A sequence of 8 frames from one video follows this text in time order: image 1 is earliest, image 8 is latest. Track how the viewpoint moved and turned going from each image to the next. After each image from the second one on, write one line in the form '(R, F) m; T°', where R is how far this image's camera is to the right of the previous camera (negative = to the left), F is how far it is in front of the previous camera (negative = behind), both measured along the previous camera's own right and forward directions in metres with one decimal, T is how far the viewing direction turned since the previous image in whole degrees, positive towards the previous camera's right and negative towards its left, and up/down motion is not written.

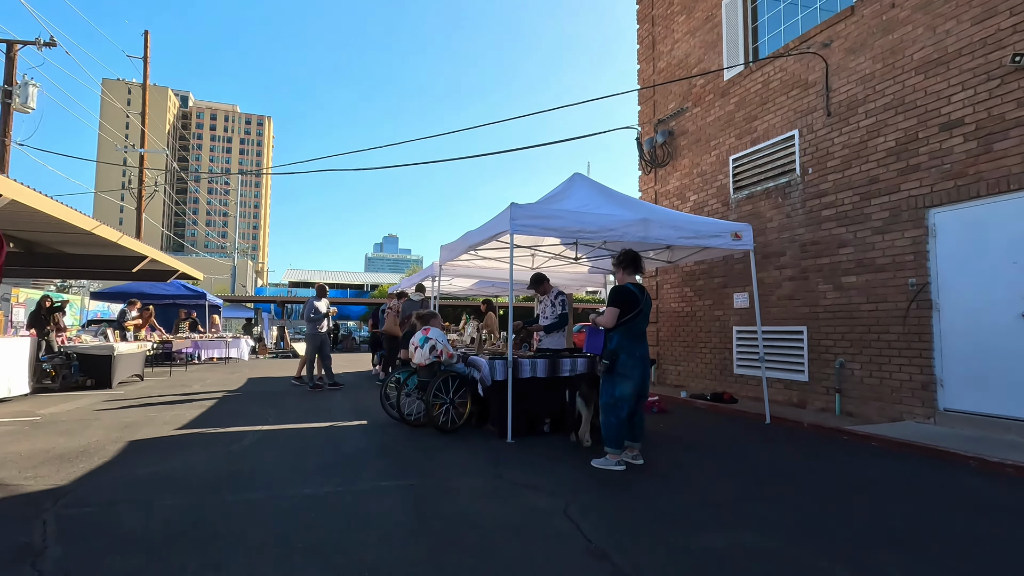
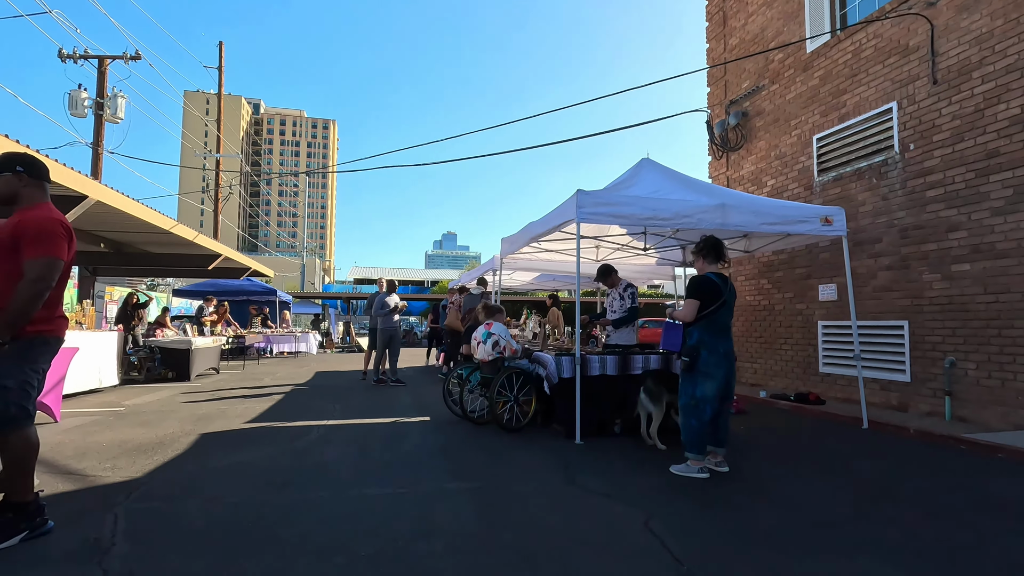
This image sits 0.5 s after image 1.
(-0.1, +0.3) m; -6°
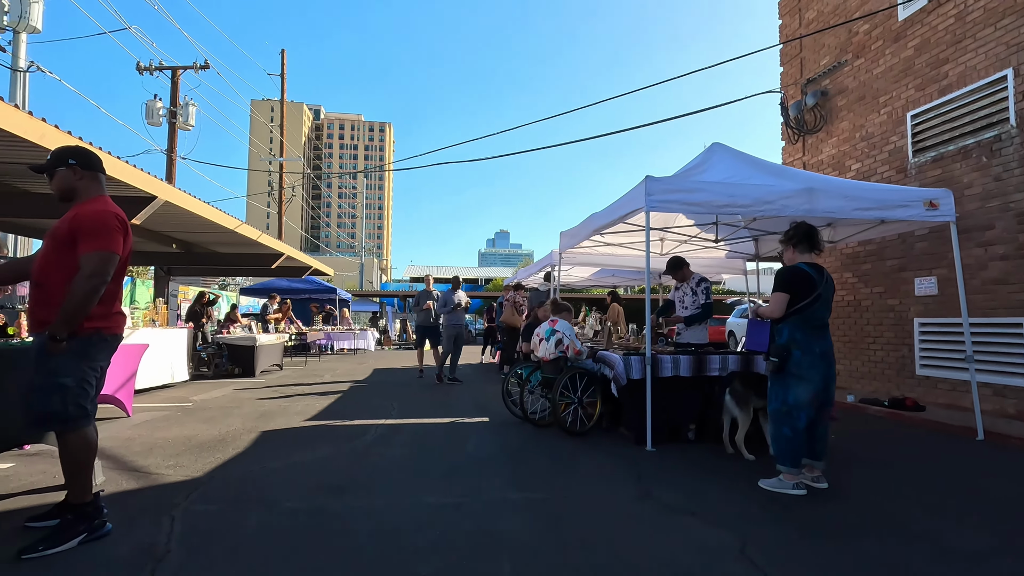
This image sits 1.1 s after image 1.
(-0.1, +0.3) m; -6°
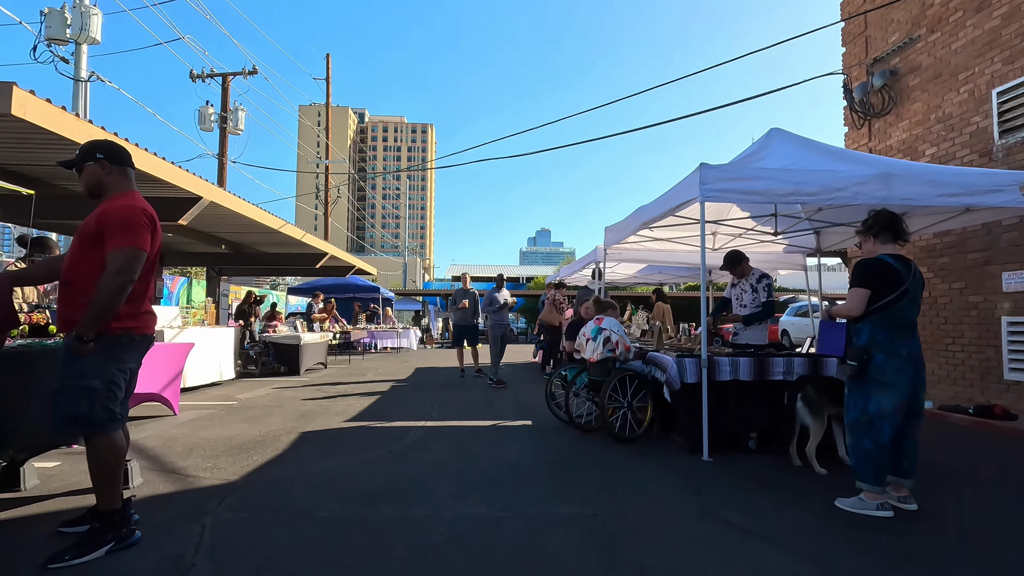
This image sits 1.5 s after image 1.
(0.0, +0.3) m; -4°
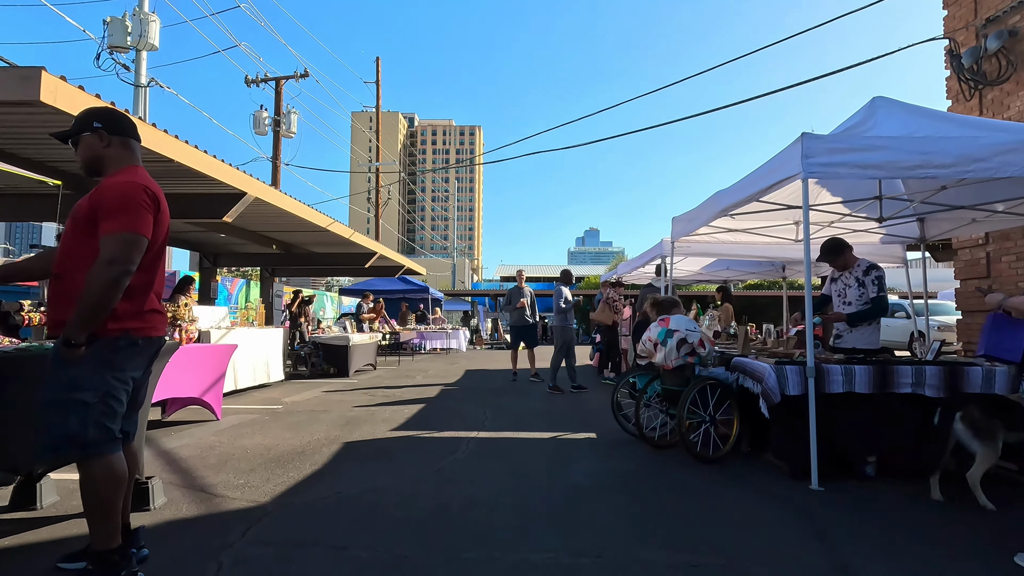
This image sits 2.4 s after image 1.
(-0.1, +0.6) m; -5°
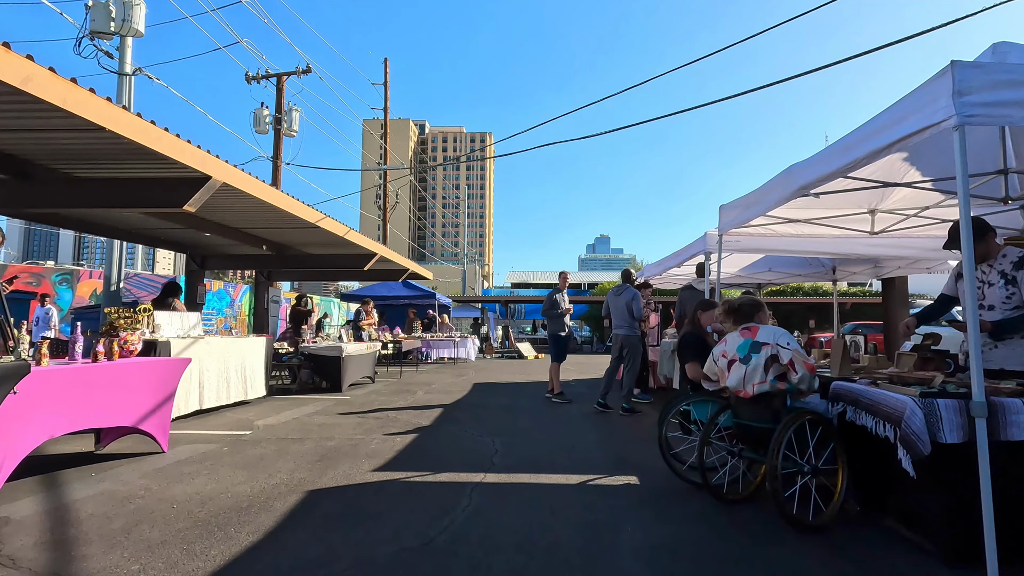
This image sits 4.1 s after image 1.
(0.0, +1.2) m; -1°
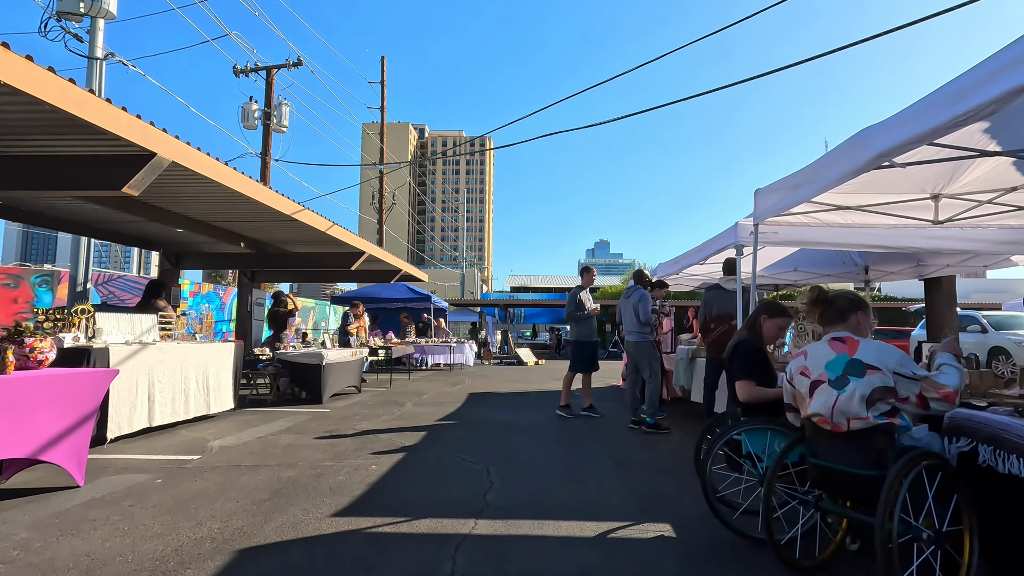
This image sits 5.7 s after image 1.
(0.0, +0.9) m; 0°
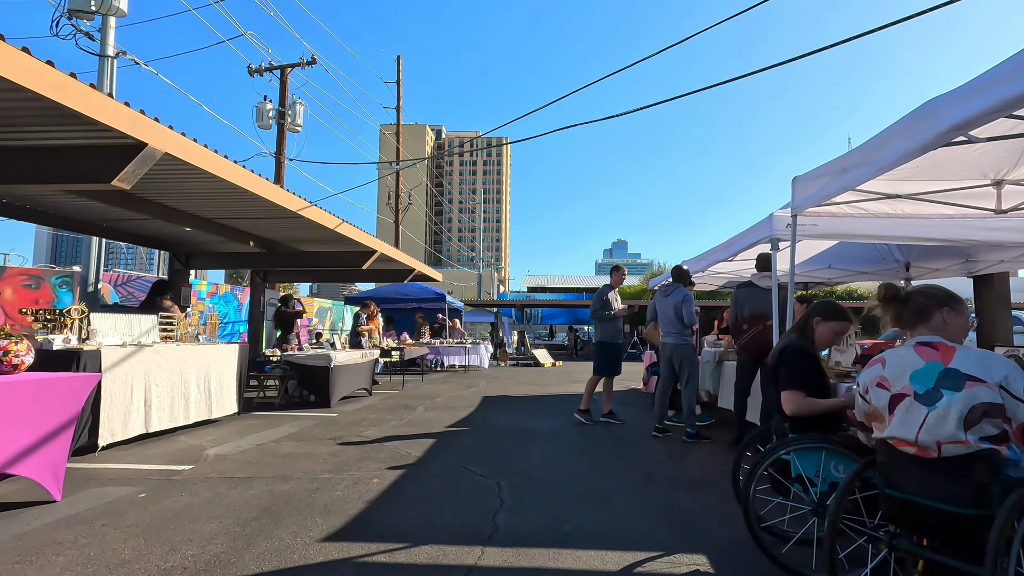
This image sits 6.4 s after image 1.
(0.0, +0.4) m; -2°
